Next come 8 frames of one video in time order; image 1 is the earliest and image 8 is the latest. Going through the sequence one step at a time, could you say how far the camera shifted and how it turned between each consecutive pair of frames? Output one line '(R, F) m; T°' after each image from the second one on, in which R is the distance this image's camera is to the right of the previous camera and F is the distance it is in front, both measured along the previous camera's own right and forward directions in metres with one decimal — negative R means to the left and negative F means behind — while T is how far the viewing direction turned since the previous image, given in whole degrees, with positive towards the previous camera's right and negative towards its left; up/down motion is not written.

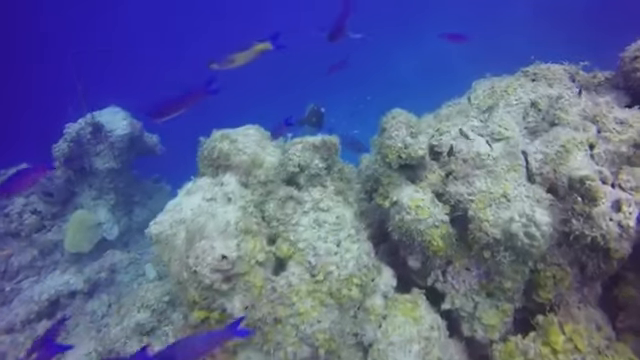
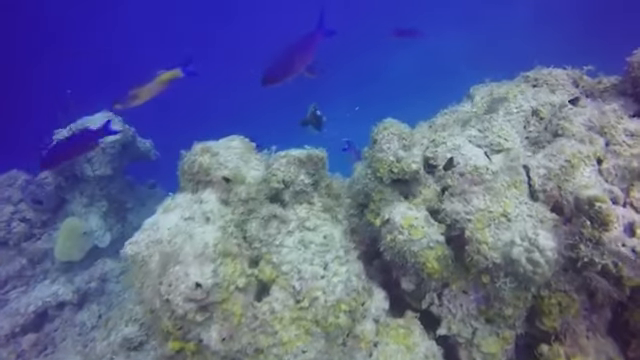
(+0.1, +0.3) m; 0°
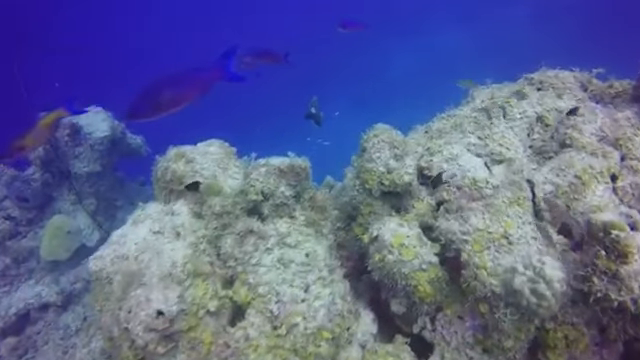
(+0.1, +0.4) m; 0°
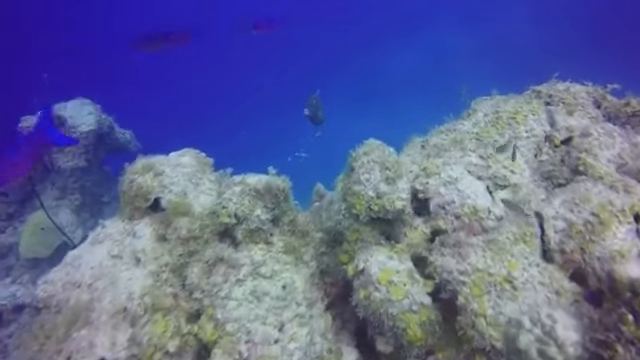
(+0.1, +0.4) m; +1°
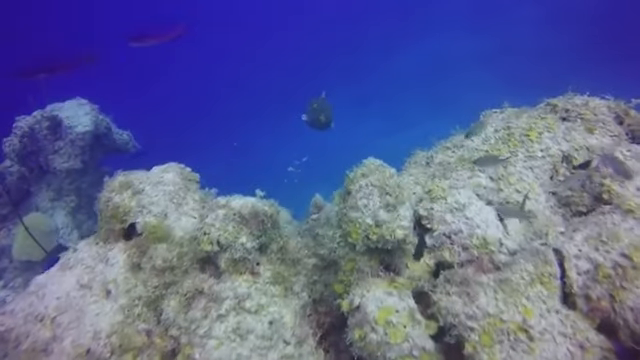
(+0.1, +0.3) m; 0°
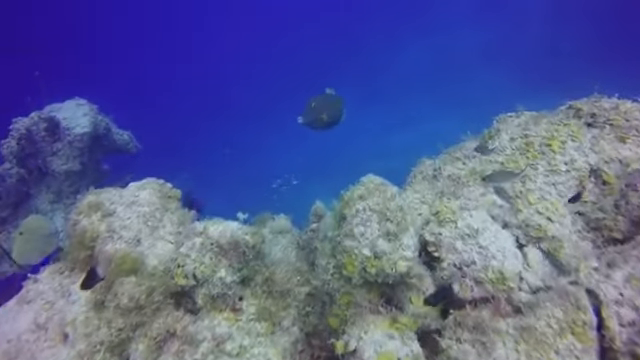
(+0.1, +0.4) m; -1°
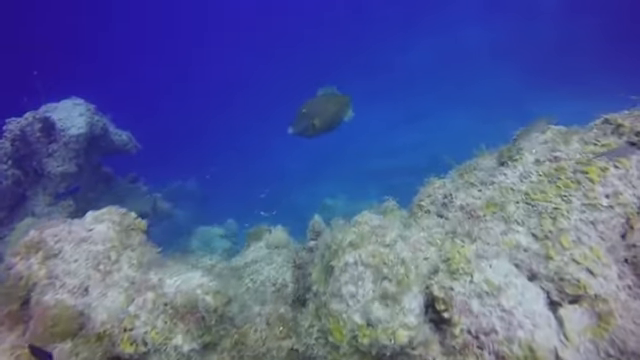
(+0.1, +0.5) m; -1°
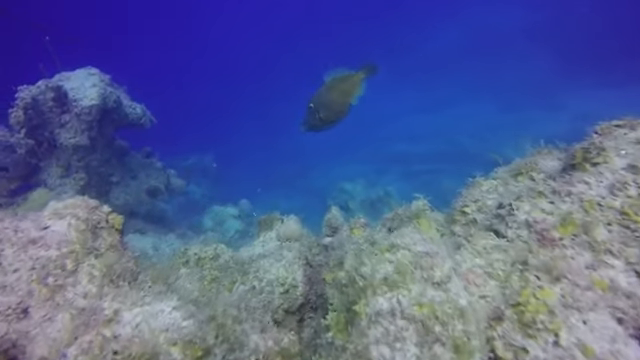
(0.0, +0.6) m; -2°
